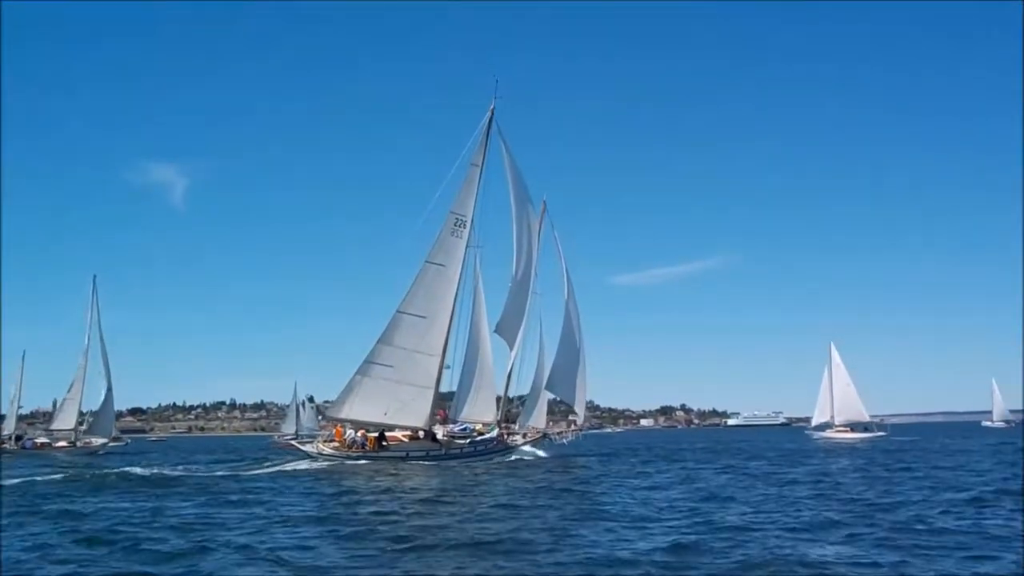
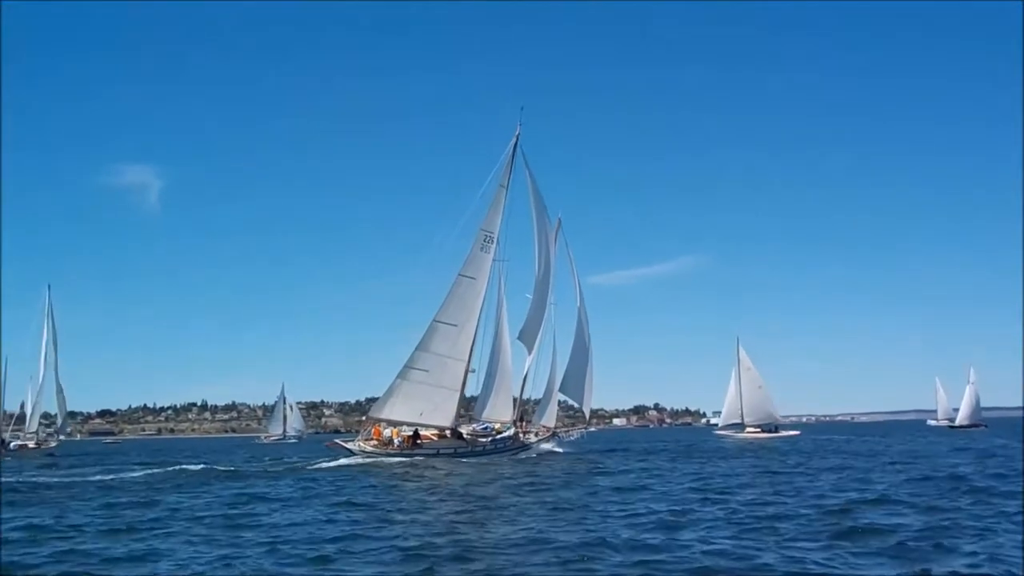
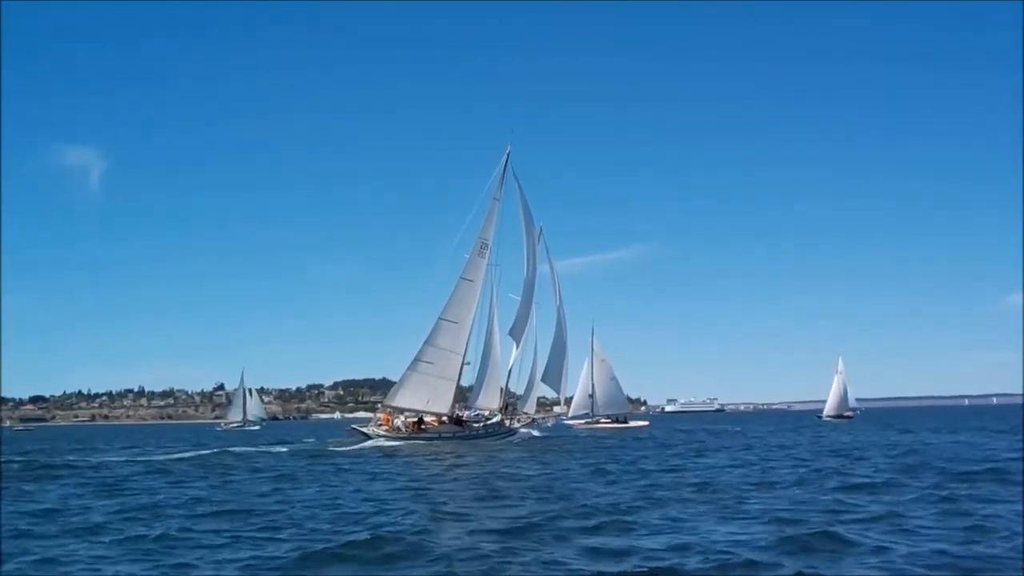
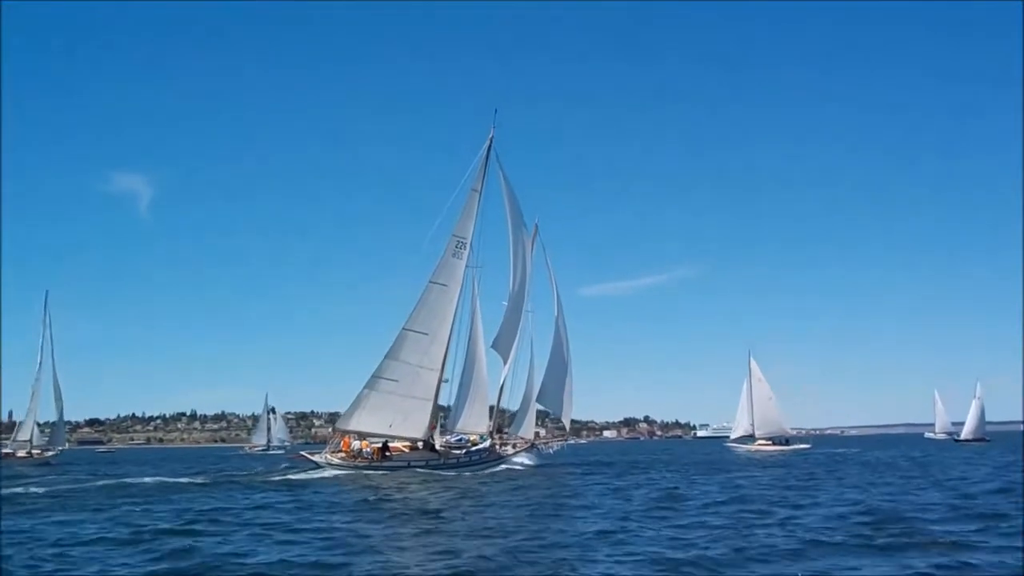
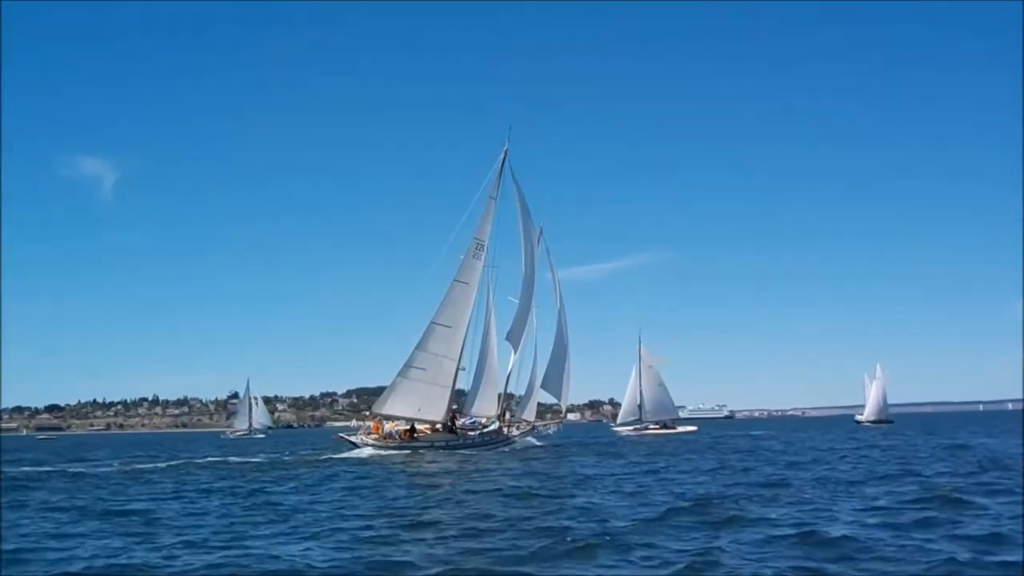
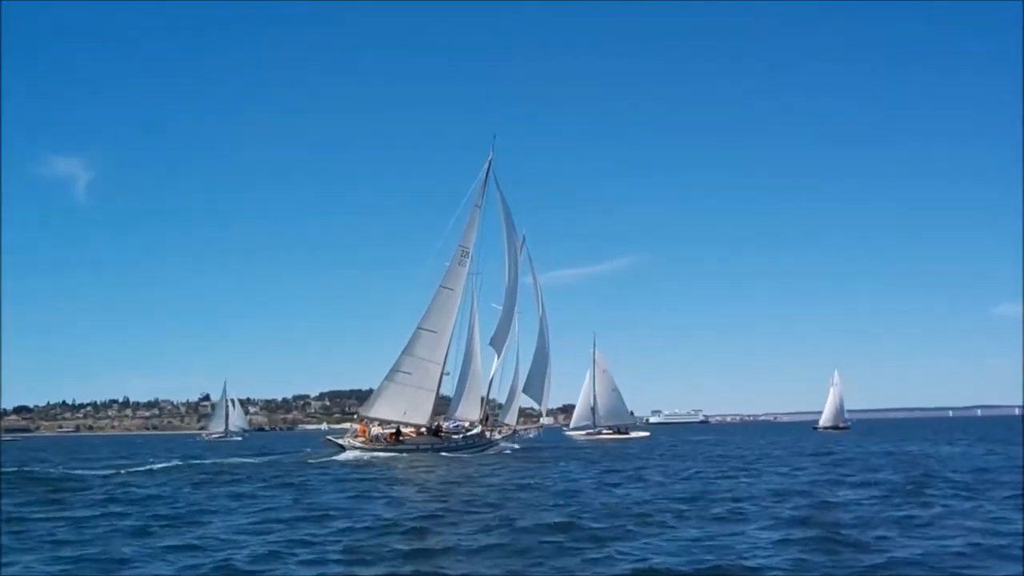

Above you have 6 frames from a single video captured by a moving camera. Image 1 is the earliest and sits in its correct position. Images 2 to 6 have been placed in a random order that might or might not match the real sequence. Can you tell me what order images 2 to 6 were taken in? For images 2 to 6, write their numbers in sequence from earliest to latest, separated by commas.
4, 2, 5, 6, 3
